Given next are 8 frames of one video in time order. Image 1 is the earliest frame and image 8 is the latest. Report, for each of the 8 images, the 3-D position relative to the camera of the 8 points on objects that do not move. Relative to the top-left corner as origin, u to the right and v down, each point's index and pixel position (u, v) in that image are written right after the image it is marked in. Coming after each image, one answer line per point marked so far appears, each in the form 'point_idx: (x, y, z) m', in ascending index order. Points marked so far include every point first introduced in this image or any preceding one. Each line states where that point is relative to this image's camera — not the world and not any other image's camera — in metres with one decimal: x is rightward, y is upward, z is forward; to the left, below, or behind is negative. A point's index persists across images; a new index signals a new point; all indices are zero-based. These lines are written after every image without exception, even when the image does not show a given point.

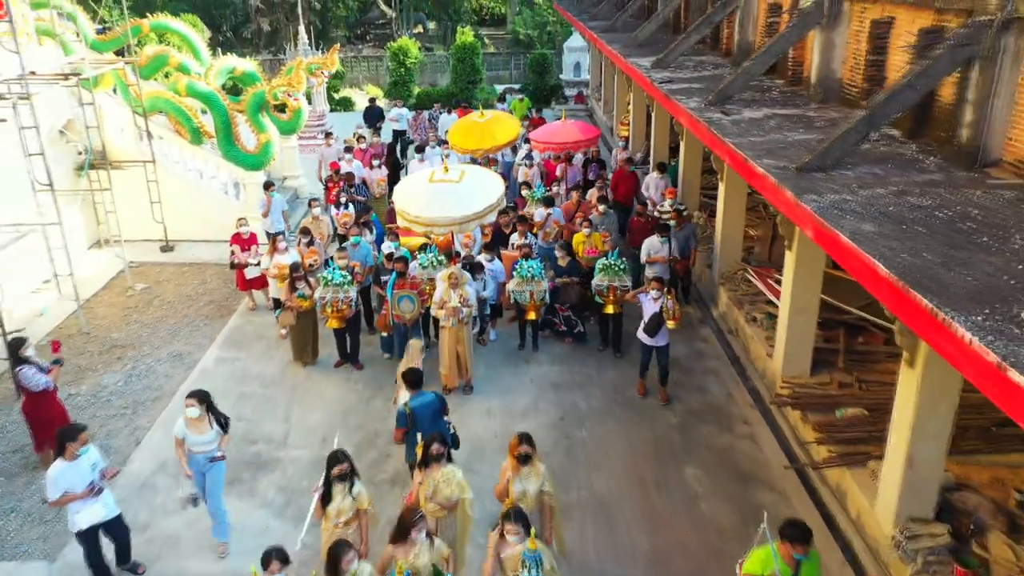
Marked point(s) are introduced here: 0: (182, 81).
0: (-5.0, +3.2, +13.2) m
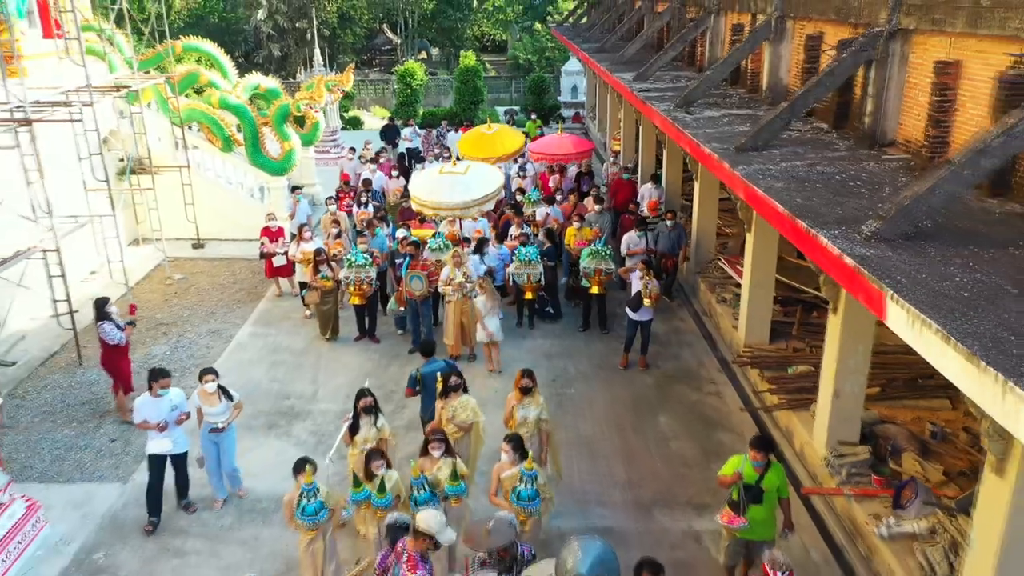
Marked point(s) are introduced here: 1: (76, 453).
0: (-5.0, +3.3, +14.6) m
1: (-4.2, -1.6, +8.2) m
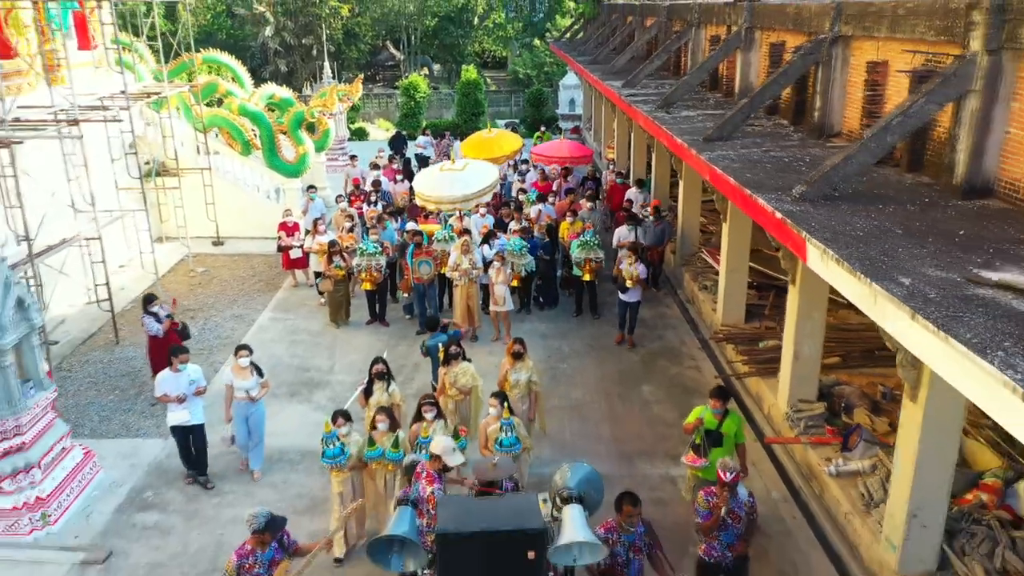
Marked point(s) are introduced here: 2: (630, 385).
0: (-5.1, +3.4, +15.7) m
1: (-4.2, -1.3, +9.1) m
2: (+1.4, -1.1, +9.8) m
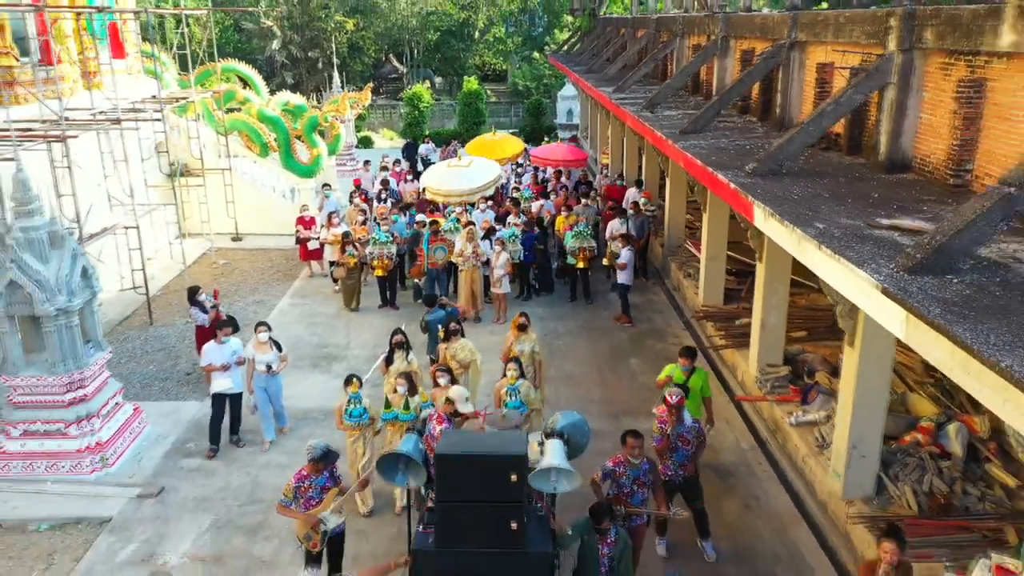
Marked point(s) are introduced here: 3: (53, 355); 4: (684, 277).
0: (-5.1, +3.5, +16.8) m
1: (-4.2, -1.1, +10.1) m
2: (+1.4, -0.9, +10.8) m
3: (-4.2, -0.6, +7.8) m
4: (+2.6, +0.2, +12.7) m
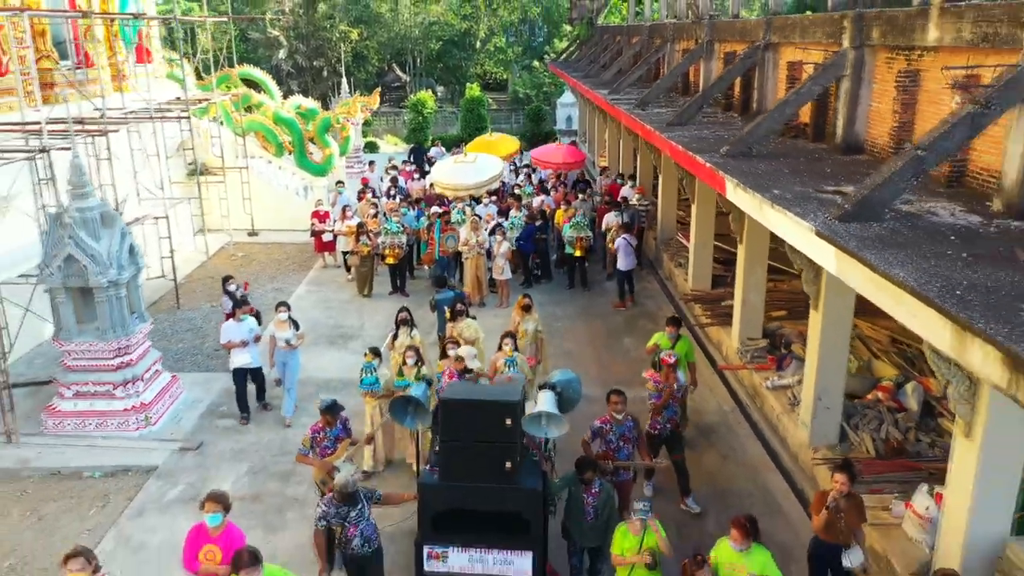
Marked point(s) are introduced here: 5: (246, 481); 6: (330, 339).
0: (-5.0, +3.7, +17.7) m
1: (-4.2, -0.9, +11.0) m
2: (+1.4, -0.7, +11.7) m
3: (-4.2, -0.4, +8.7) m
4: (+2.6, +0.4, +13.6) m
5: (-2.5, -1.8, +8.0) m
6: (-2.5, -0.7, +11.7) m
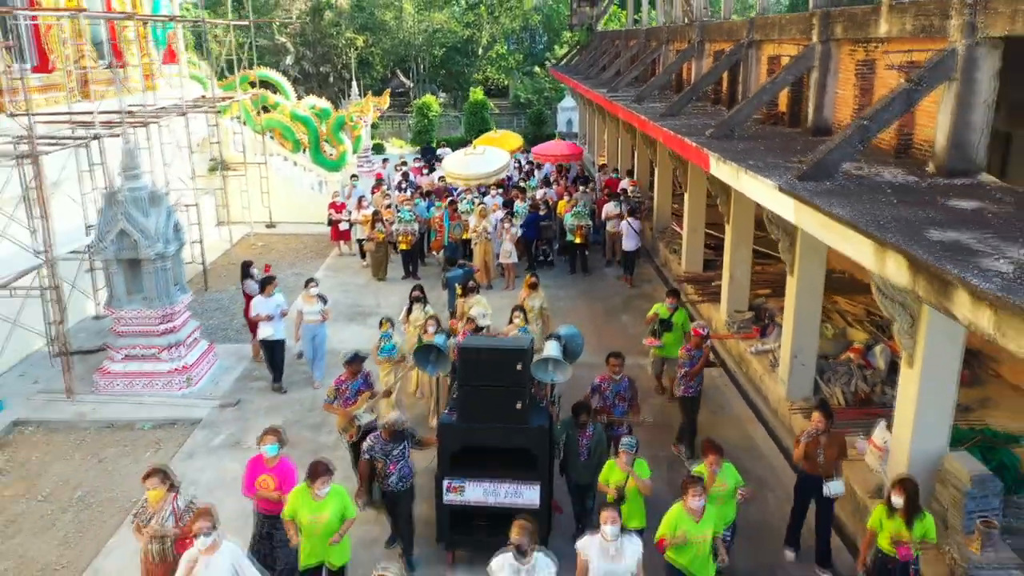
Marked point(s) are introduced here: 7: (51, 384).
0: (-4.9, +3.9, +18.7) m
1: (-4.1, -0.6, +11.9) m
2: (+1.5, -0.4, +12.7) m
3: (-4.1, -0.1, +9.7) m
4: (+2.7, +0.6, +14.6) m
5: (-2.4, -1.5, +8.9) m
6: (-2.4, -0.4, +12.6) m
7: (-5.3, -1.1, +9.8) m
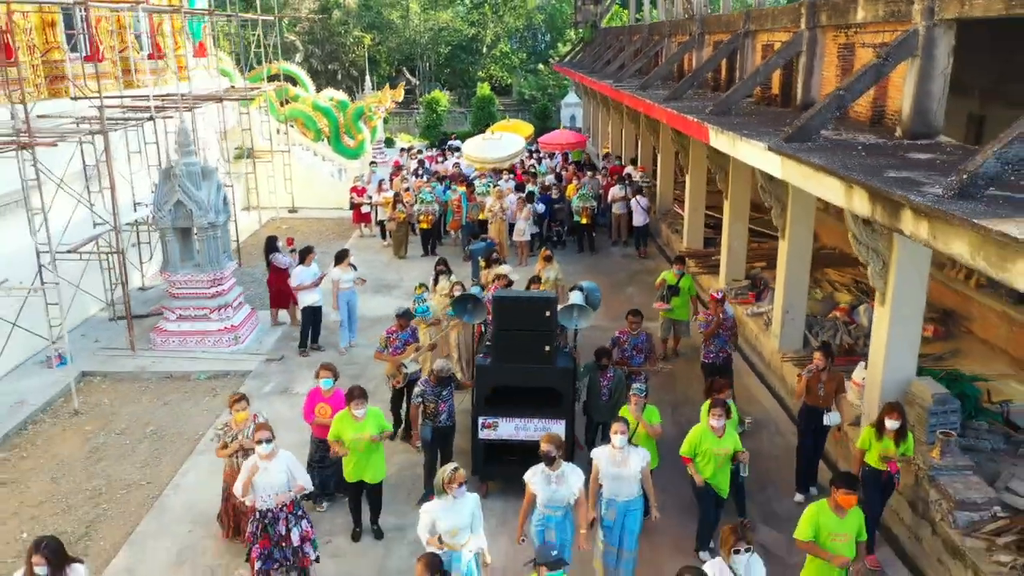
0: (-4.7, +4.3, +19.7) m
1: (-3.8, -0.2, +12.9) m
2: (+1.7, 0.0, +13.7) m
3: (-3.9, +0.4, +10.6) m
4: (+2.9, +1.0, +15.6) m
5: (-2.2, -1.1, +9.9) m
6: (-2.2, 0.0, +13.6) m
7: (-5.1, -0.7, +10.8) m
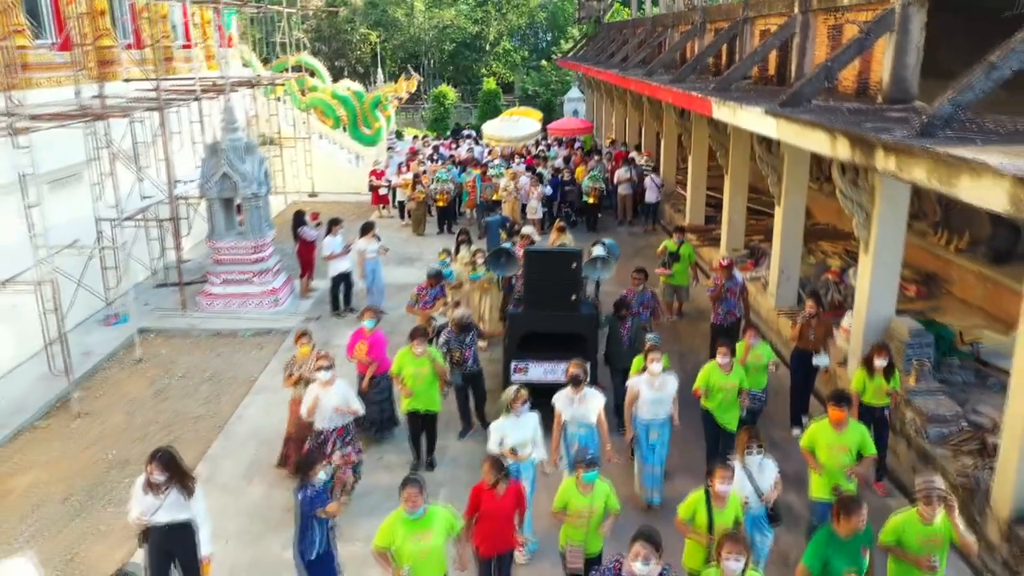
0: (-4.5, +4.8, +20.6) m
1: (-3.6, +0.3, +13.9) m
2: (+2.0, +0.5, +14.6) m
3: (-3.6, +0.8, +11.6) m
4: (+3.2, +1.5, +16.5) m
5: (-1.9, -0.6, +10.8) m
6: (-2.0, +0.4, +14.6) m
7: (-4.8, -0.2, +11.7) m
